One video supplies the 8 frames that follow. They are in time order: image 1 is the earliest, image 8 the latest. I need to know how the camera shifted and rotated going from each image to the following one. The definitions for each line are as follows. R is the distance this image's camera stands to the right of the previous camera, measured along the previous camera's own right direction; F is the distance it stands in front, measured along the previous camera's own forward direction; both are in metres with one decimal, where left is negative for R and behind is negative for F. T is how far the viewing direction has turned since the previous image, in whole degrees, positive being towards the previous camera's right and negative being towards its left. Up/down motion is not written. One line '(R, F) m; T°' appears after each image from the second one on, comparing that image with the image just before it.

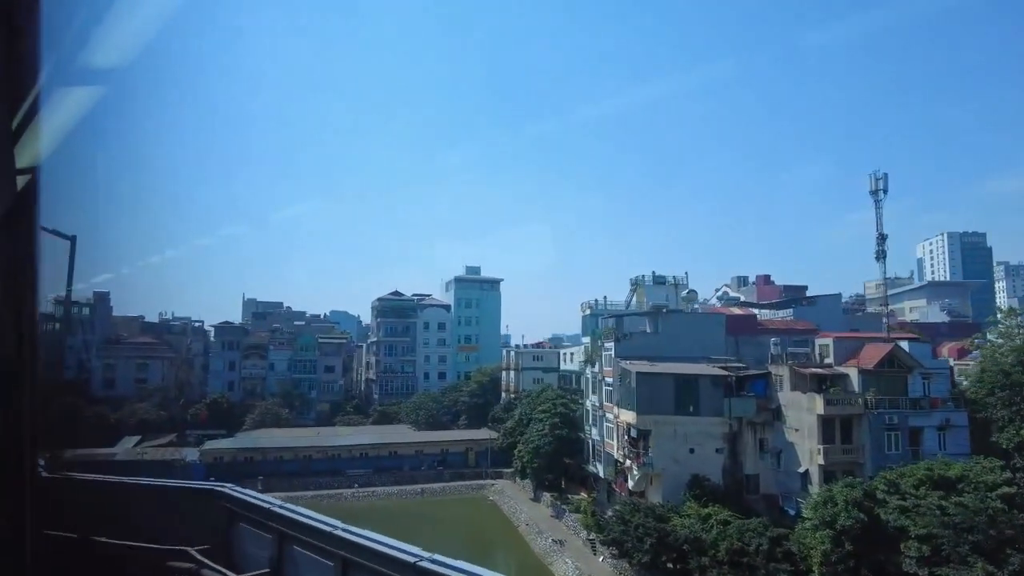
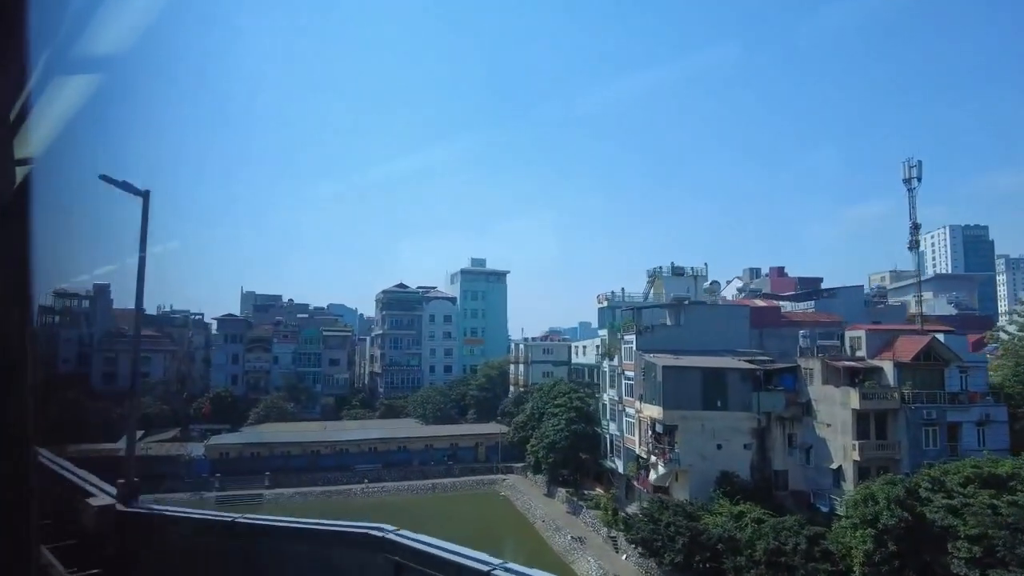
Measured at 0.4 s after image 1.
(-0.8, +0.6) m; 0°
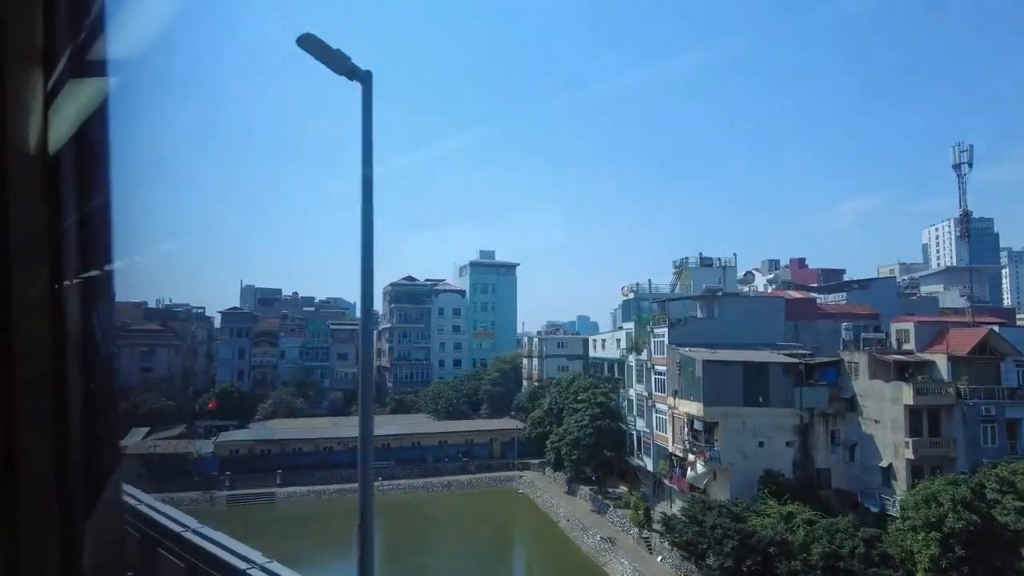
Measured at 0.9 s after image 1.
(-1.0, +0.8) m; 0°
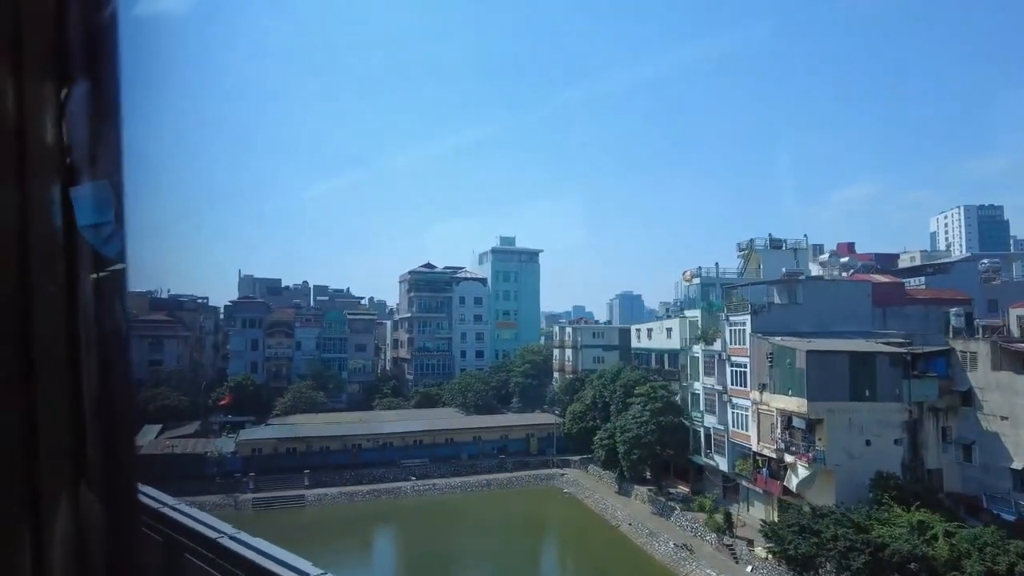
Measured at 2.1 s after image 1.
(-2.2, +1.9) m; +1°
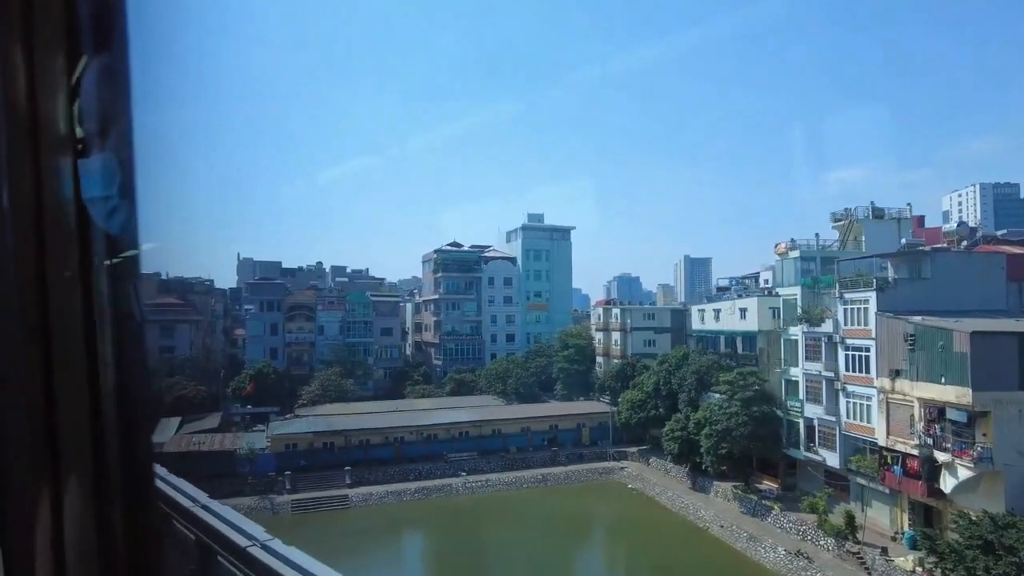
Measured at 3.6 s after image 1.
(-2.6, +2.4) m; +1°
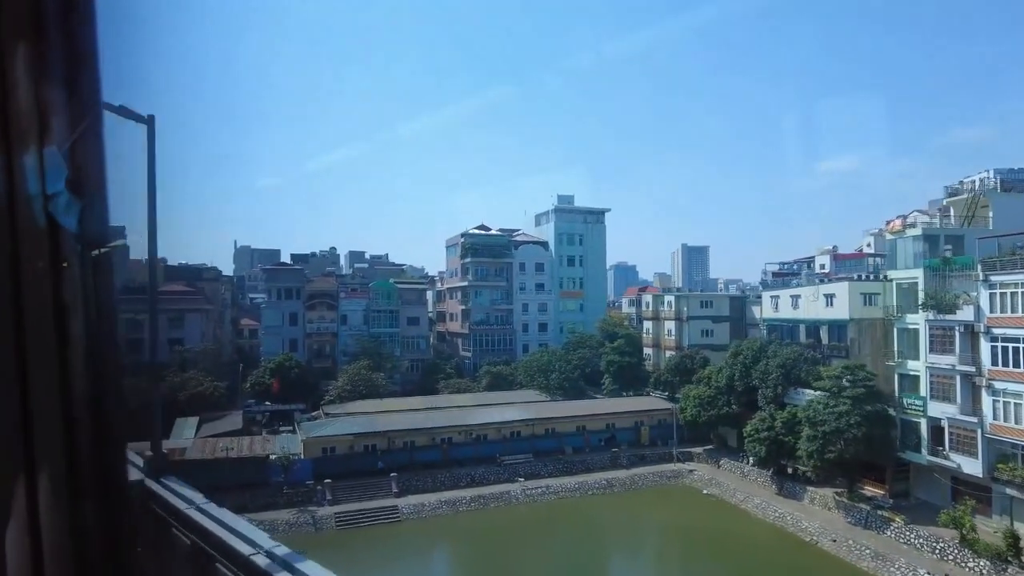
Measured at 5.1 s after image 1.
(-2.5, +2.5) m; +1°
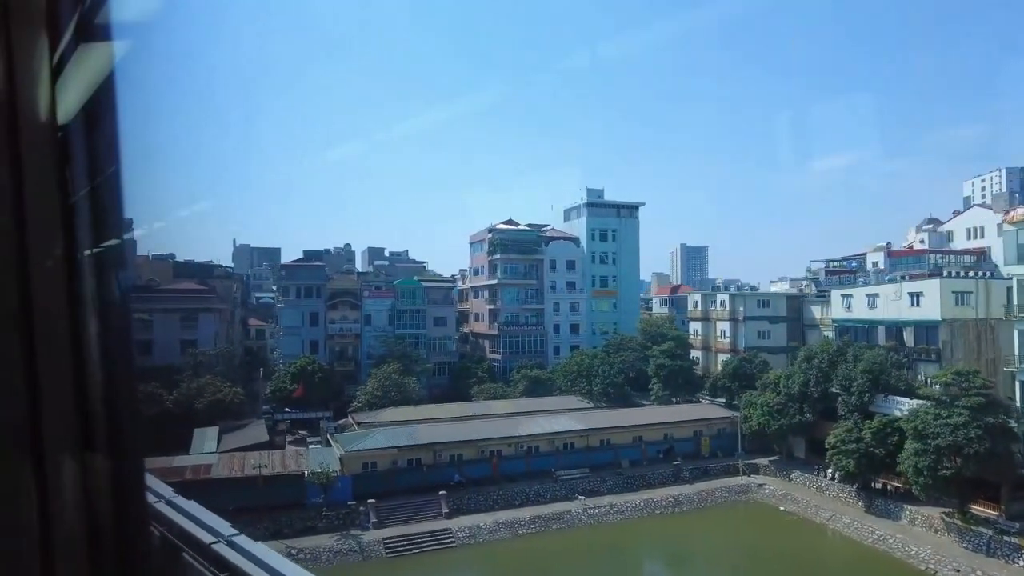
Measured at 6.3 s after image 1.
(-2.1, +2.0) m; +1°
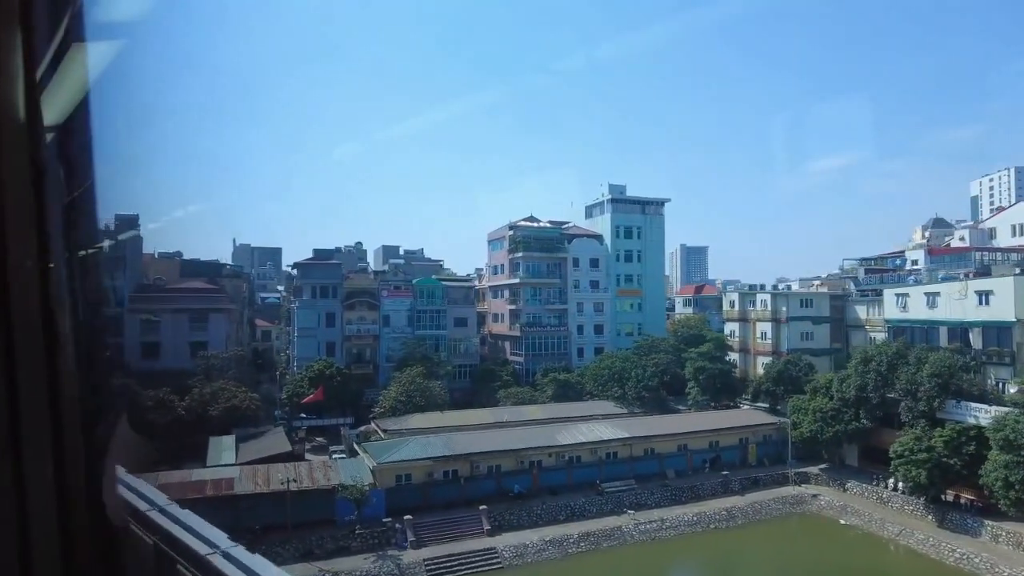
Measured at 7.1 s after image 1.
(-1.4, +1.4) m; 0°
